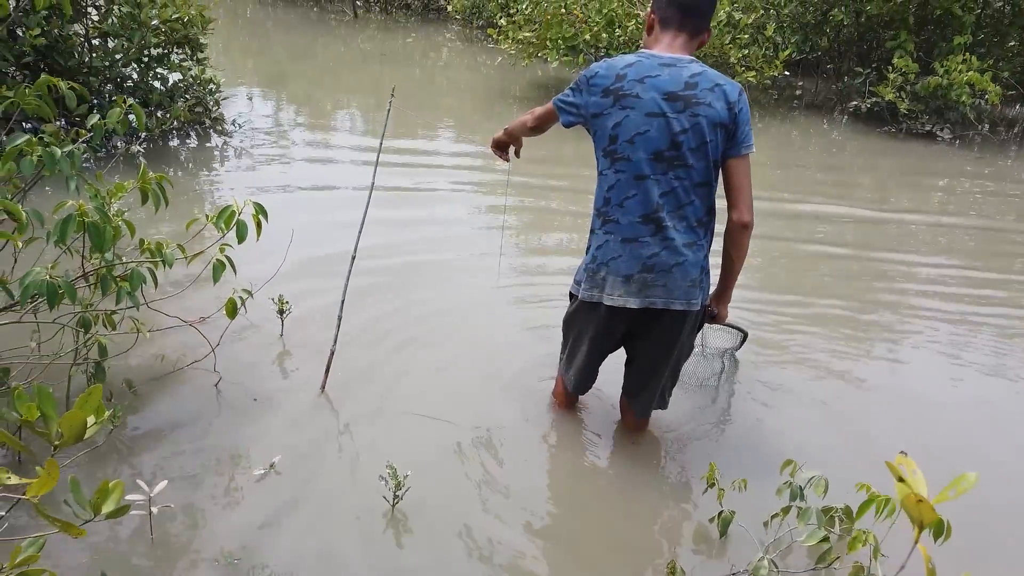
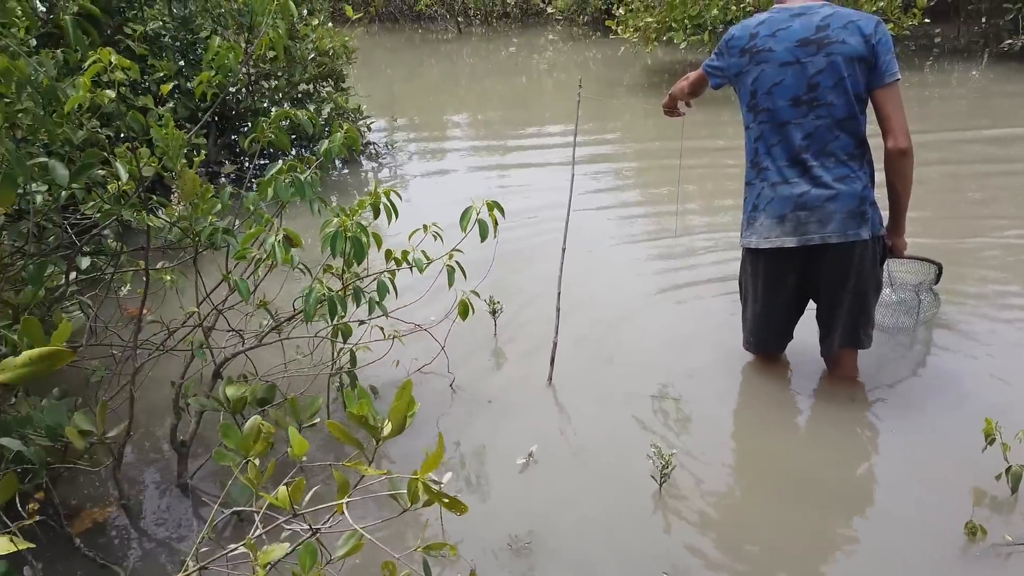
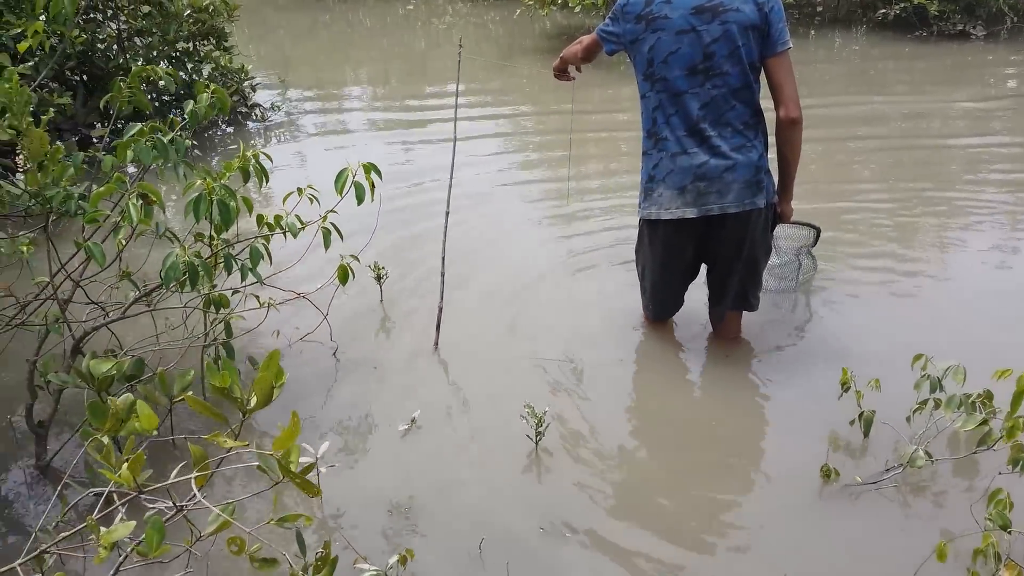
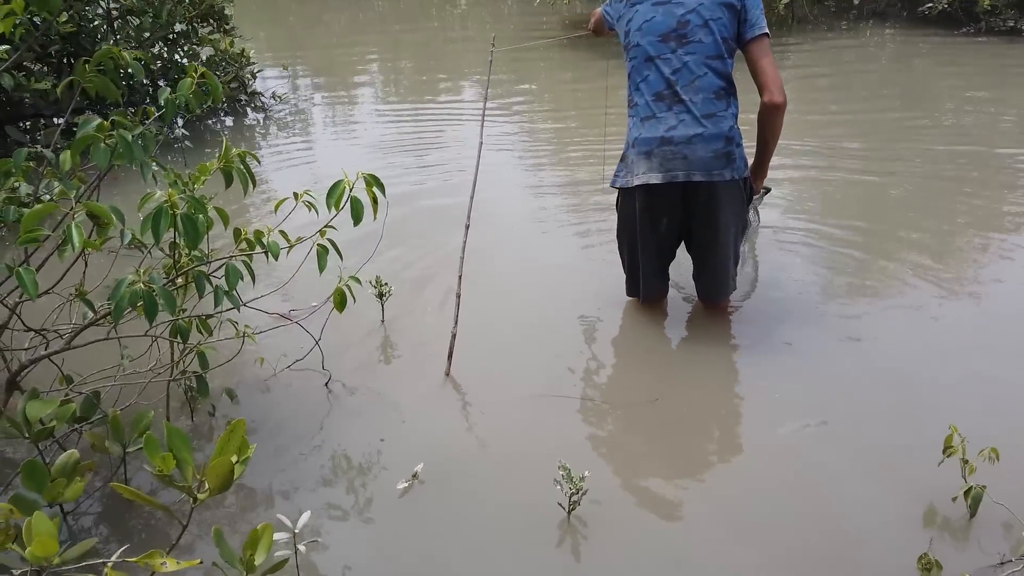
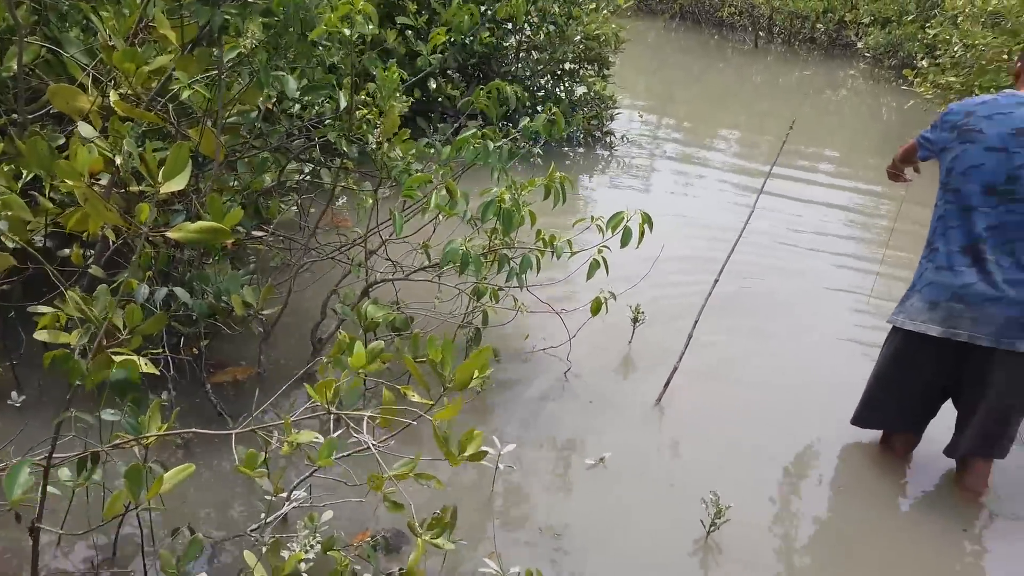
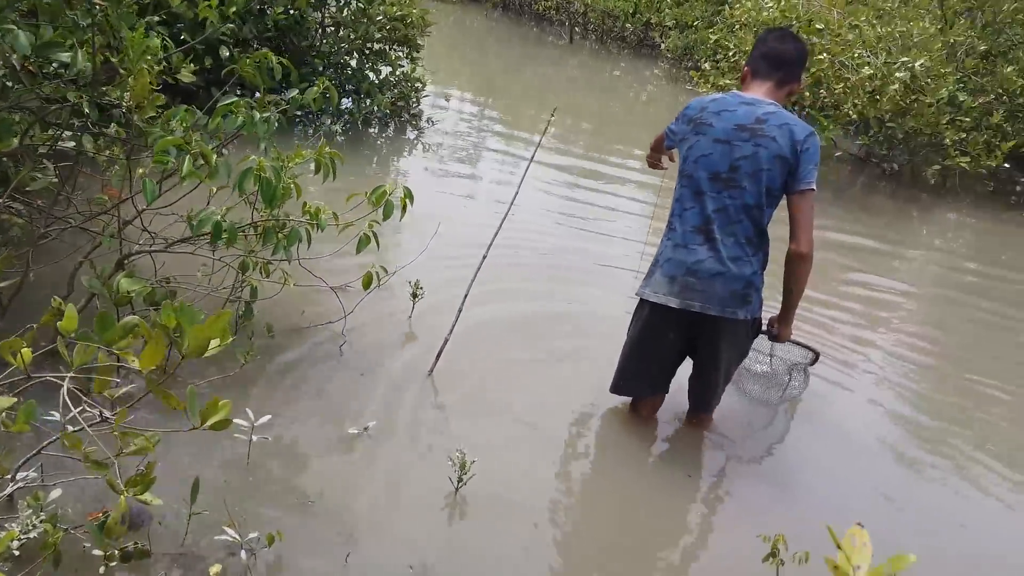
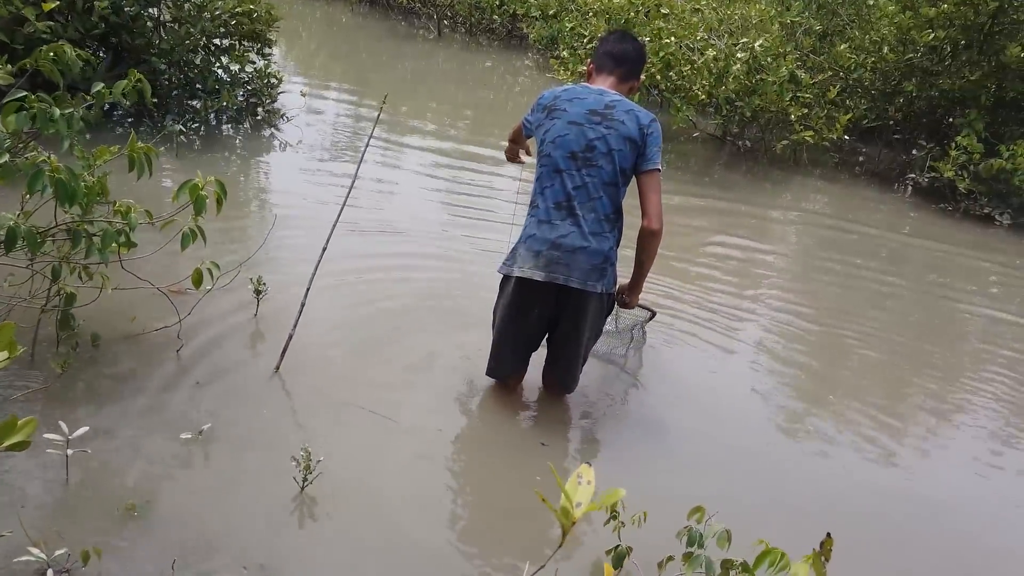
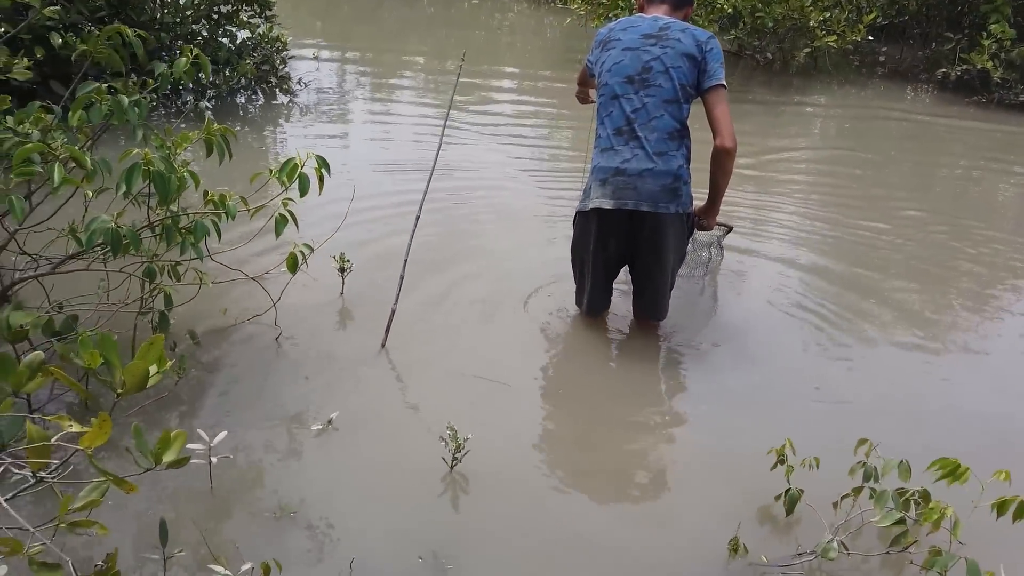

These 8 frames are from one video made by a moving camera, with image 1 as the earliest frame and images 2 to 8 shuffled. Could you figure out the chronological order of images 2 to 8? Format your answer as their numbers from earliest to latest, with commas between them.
3, 2, 5, 6, 7, 8, 4
